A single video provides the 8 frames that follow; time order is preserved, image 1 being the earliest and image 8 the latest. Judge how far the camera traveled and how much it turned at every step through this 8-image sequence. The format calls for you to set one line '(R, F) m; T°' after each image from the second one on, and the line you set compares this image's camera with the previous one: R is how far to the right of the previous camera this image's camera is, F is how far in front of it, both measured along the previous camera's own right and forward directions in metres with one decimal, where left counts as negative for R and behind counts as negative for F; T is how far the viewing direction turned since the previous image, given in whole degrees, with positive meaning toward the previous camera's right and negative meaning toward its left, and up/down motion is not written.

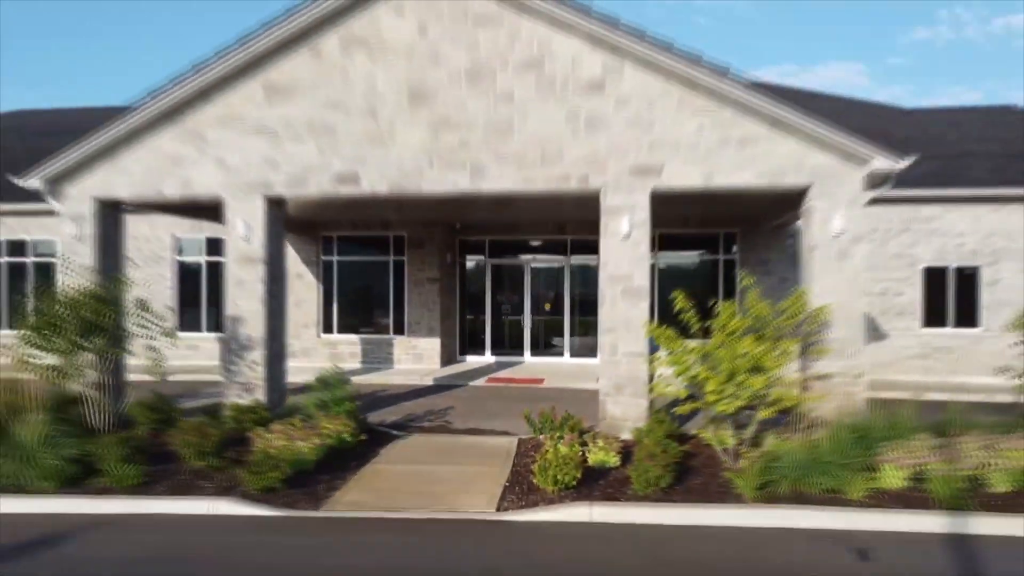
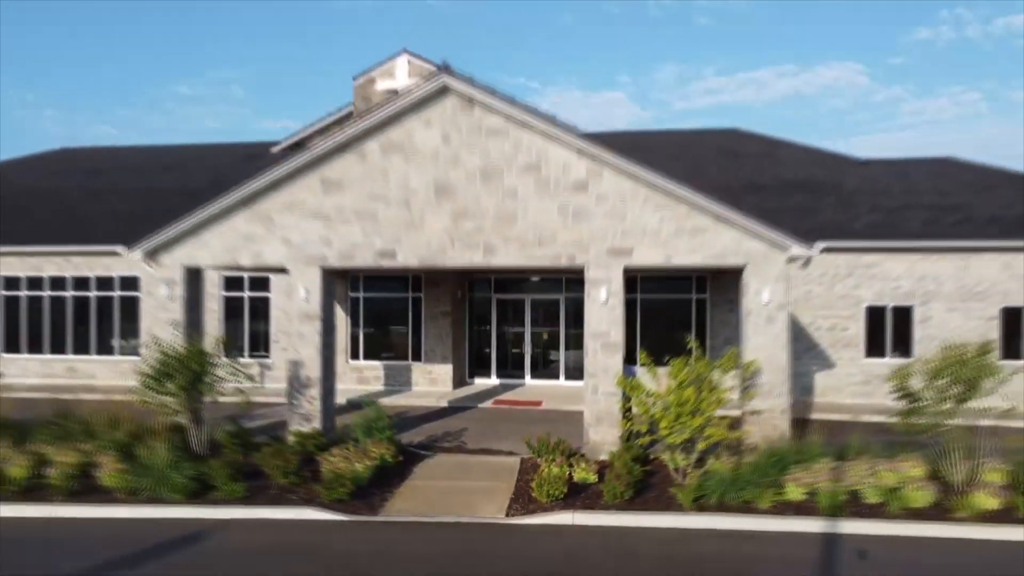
(0.0, -1.8) m; 0°
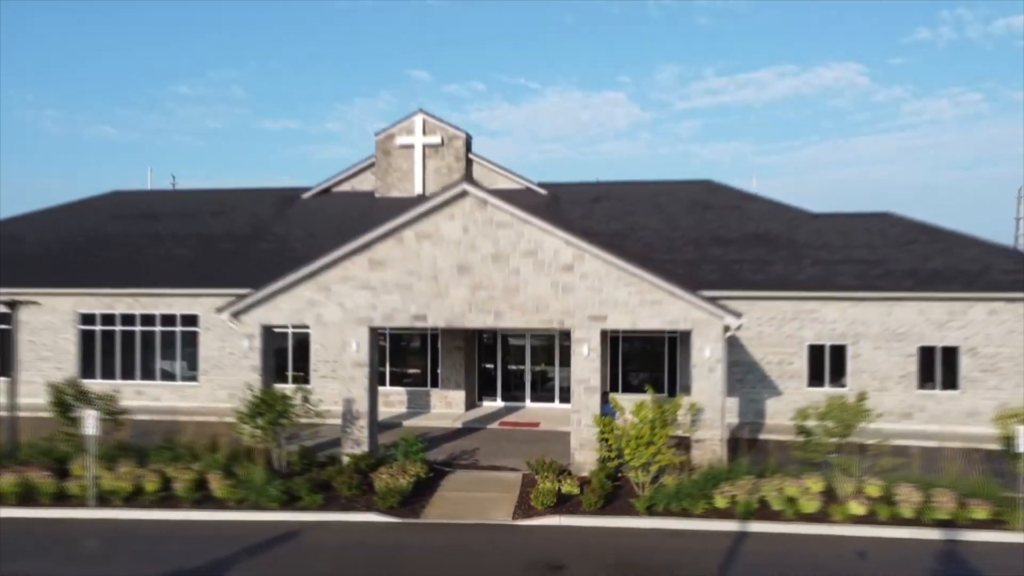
(0.0, -2.5) m; 0°
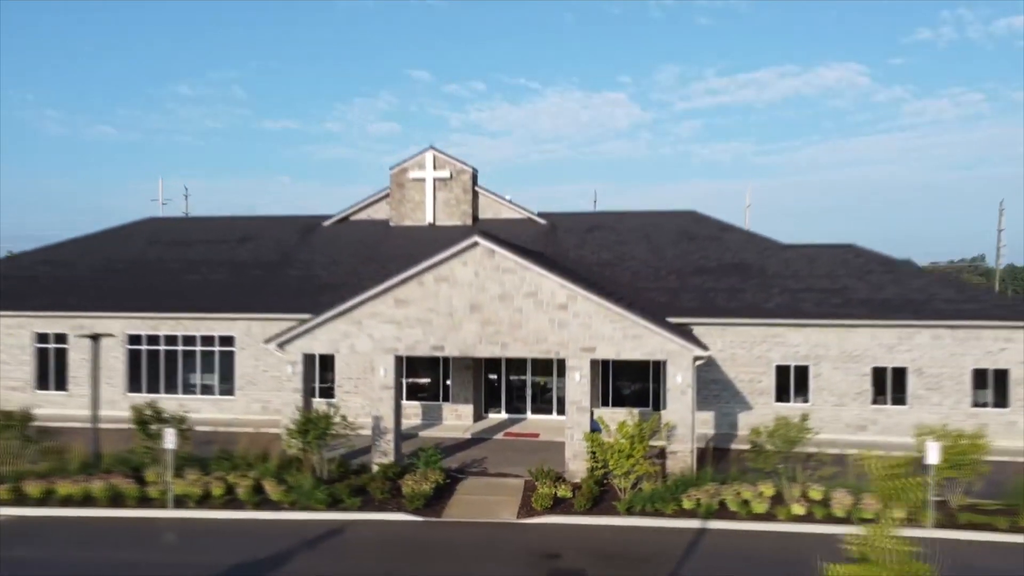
(-0.1, -2.0) m; 0°
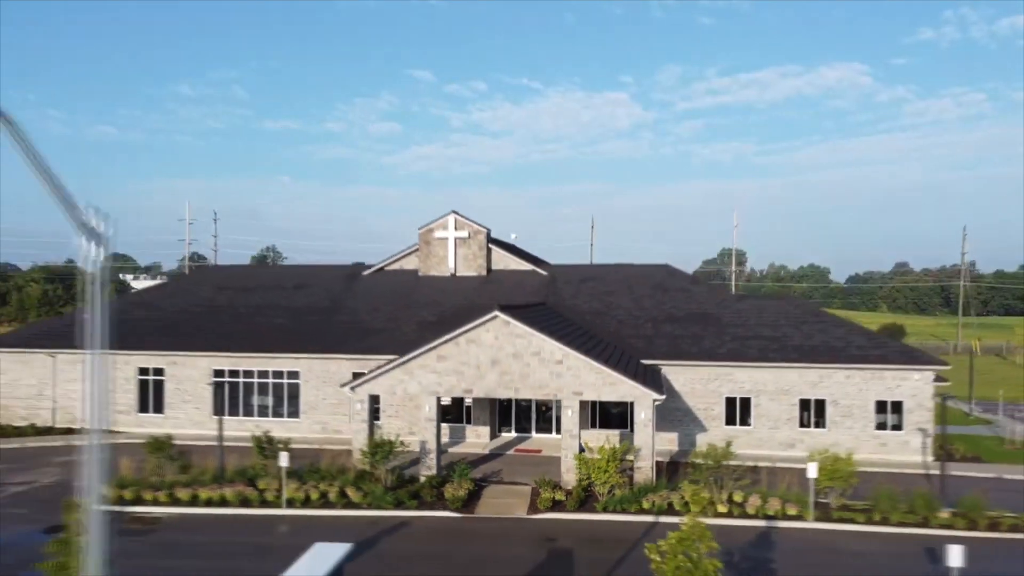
(-0.2, -4.8) m; 0°
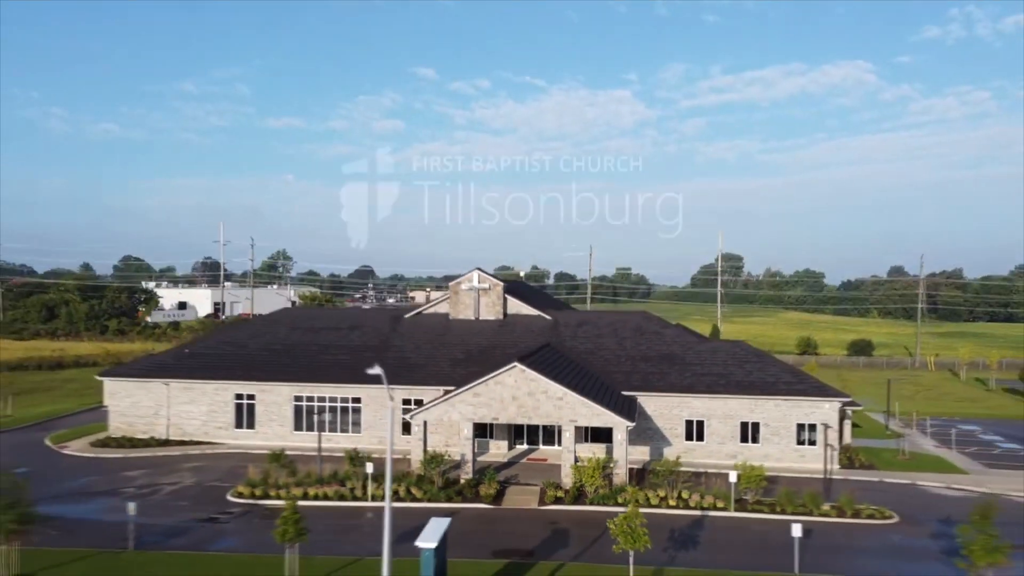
(-0.4, -7.1) m; 0°
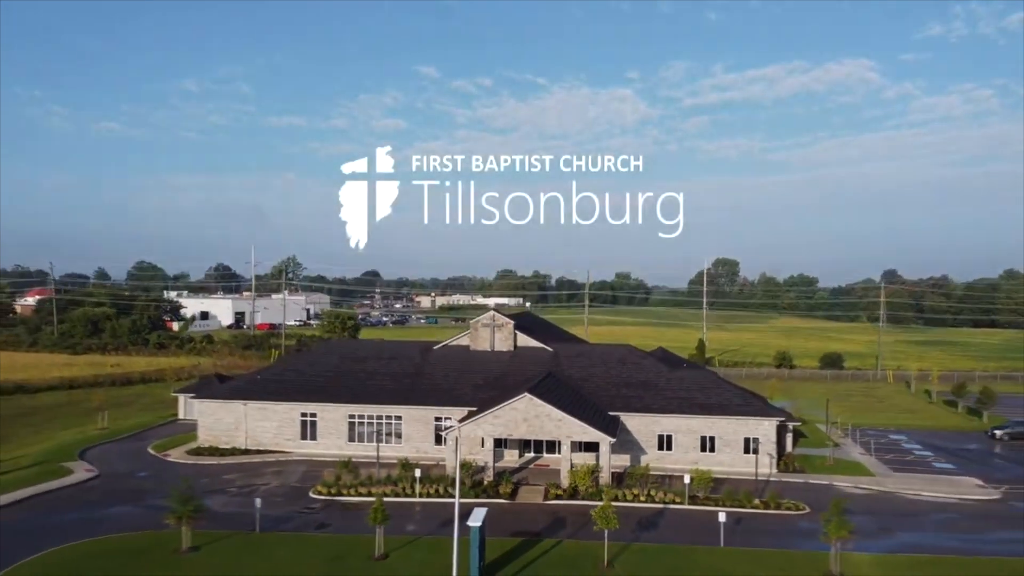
(-0.4, -8.0) m; 0°
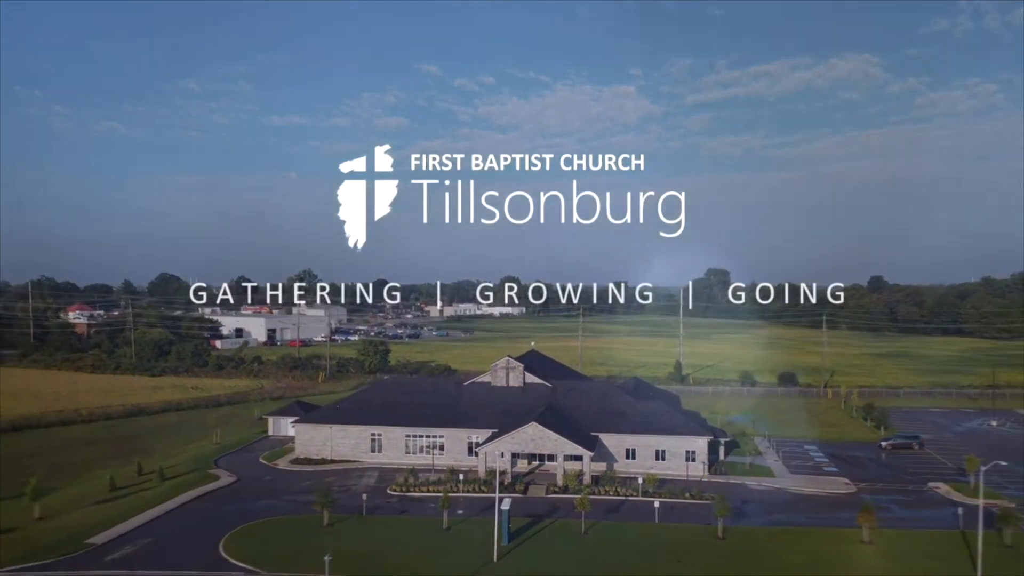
(-0.5, -15.5) m; 0°
